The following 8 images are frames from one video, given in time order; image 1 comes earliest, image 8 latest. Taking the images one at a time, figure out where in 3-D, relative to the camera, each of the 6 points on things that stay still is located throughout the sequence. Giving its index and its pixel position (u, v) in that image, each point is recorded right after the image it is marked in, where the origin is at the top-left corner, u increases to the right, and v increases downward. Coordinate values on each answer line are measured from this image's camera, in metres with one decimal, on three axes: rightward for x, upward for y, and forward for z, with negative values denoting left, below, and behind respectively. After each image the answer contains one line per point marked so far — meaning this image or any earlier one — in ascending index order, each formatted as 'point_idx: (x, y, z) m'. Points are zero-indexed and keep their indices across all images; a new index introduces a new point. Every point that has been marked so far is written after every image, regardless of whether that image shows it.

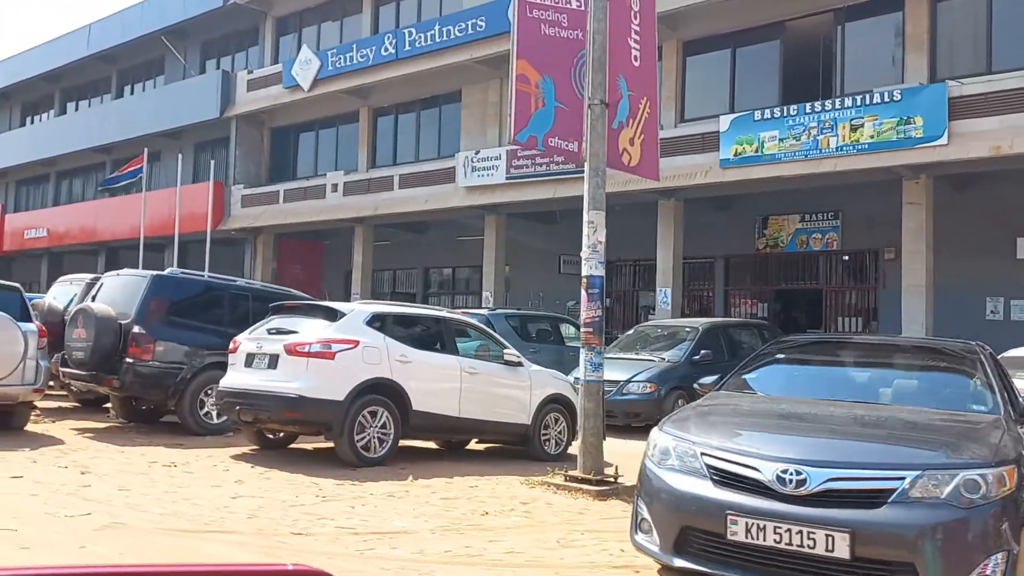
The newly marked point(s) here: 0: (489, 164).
0: (-0.4, +2.2, +19.8) m
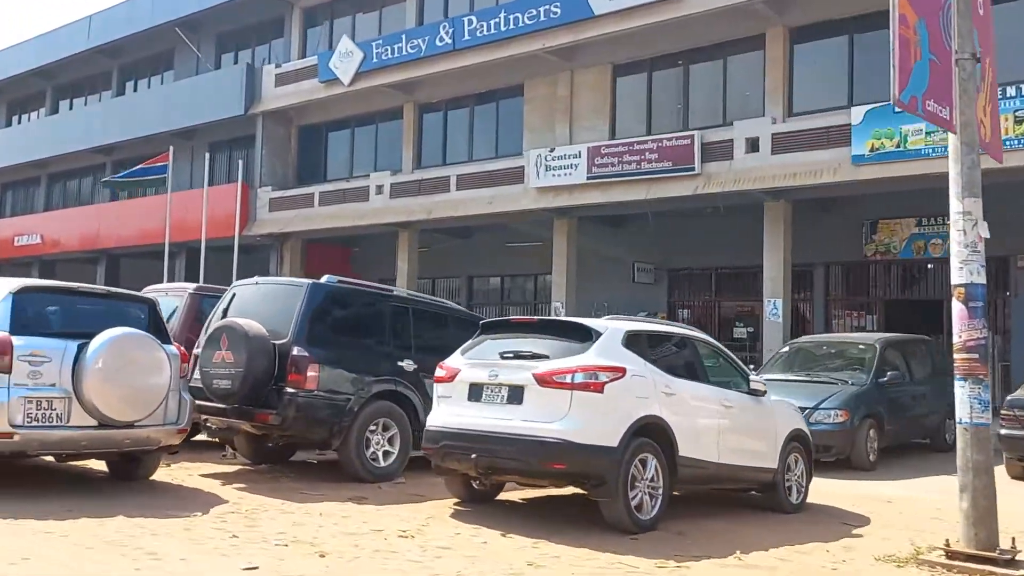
0: (+0.9, +2.0, +18.0) m
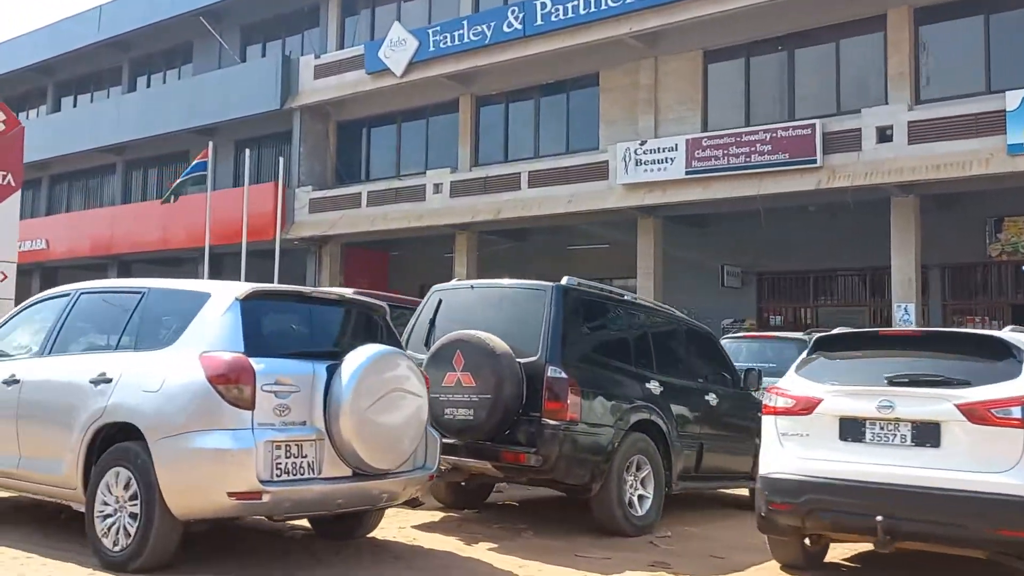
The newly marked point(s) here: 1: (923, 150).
0: (+2.2, +1.9, +16.5) m
1: (+5.1, +1.7, +13.9) m
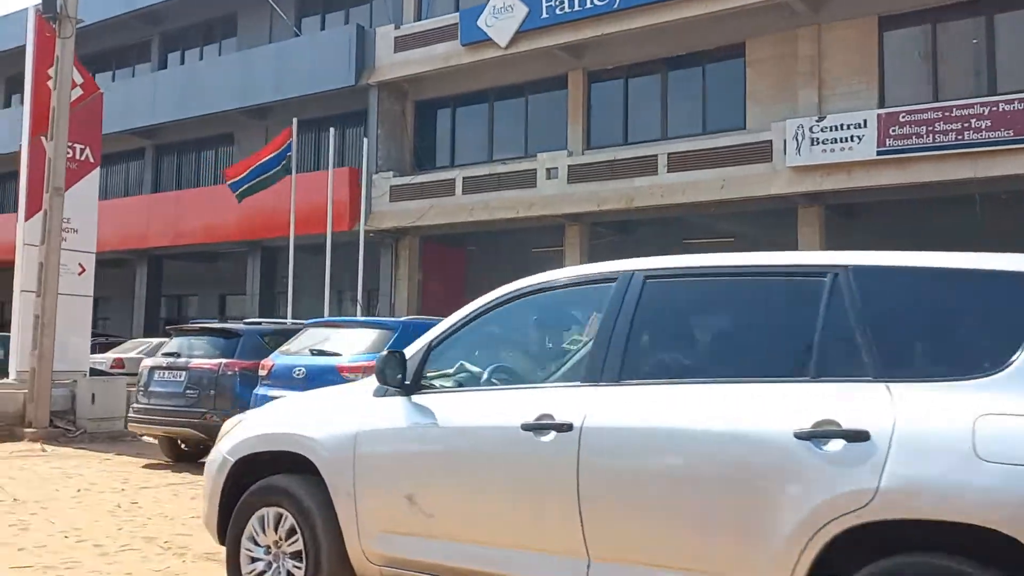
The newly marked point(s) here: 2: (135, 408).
0: (+4.3, +2.0, +14.4) m
1: (+7.3, +1.7, +12.0) m
2: (-3.1, -1.0, +9.3) m
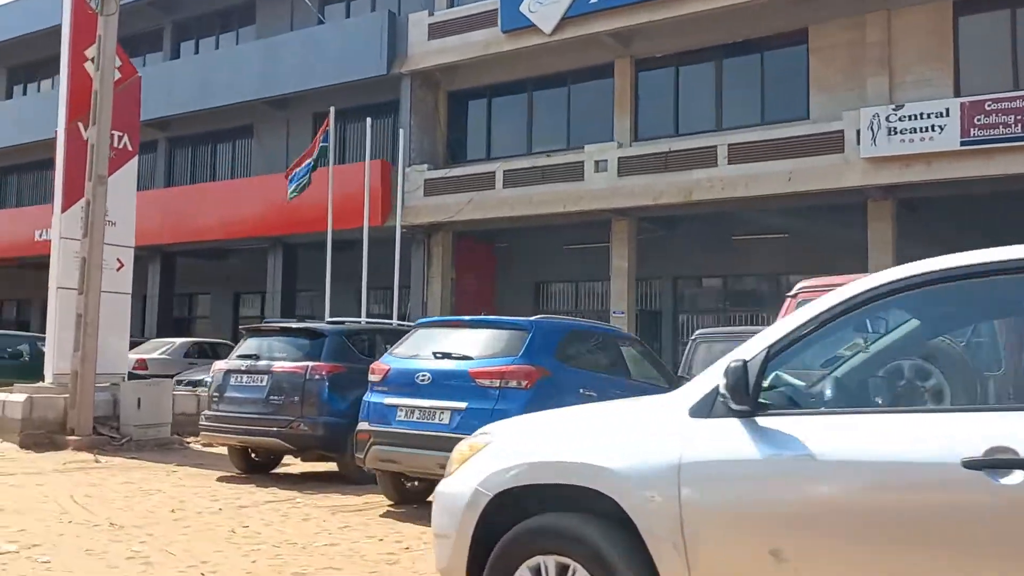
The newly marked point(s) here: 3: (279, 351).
0: (+5.0, +2.0, +13.7) m
1: (+8.1, +1.8, +11.3) m
2: (-2.3, -1.0, +8.5) m
3: (-1.7, -0.5, +8.3) m
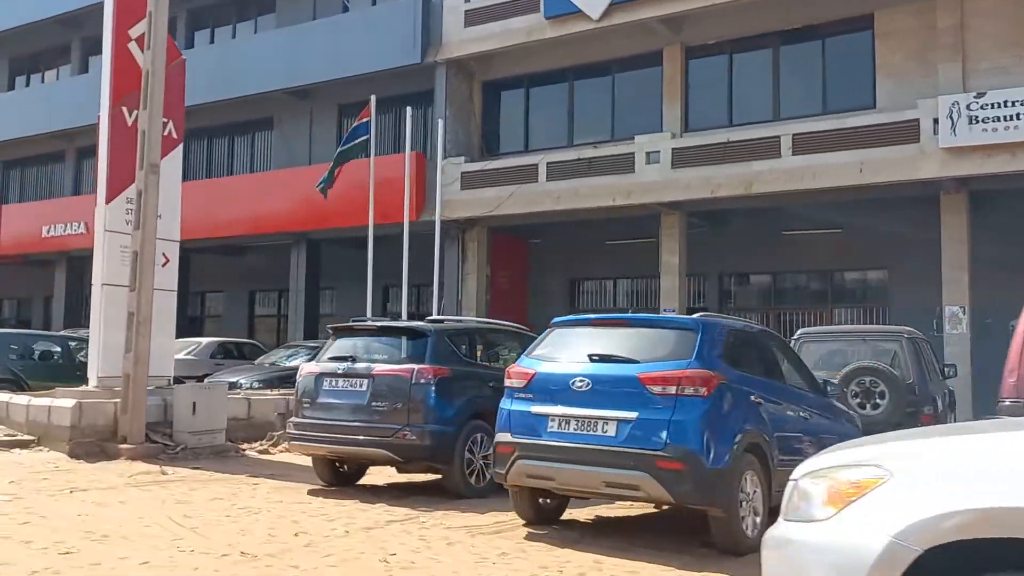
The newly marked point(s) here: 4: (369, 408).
0: (+5.8, +2.0, +13.0) m
1: (+8.8, +1.8, +10.7) m
2: (-1.5, -0.9, +7.7) m
3: (-0.9, -0.4, +7.6) m
4: (-1.0, -0.8, +7.4) m
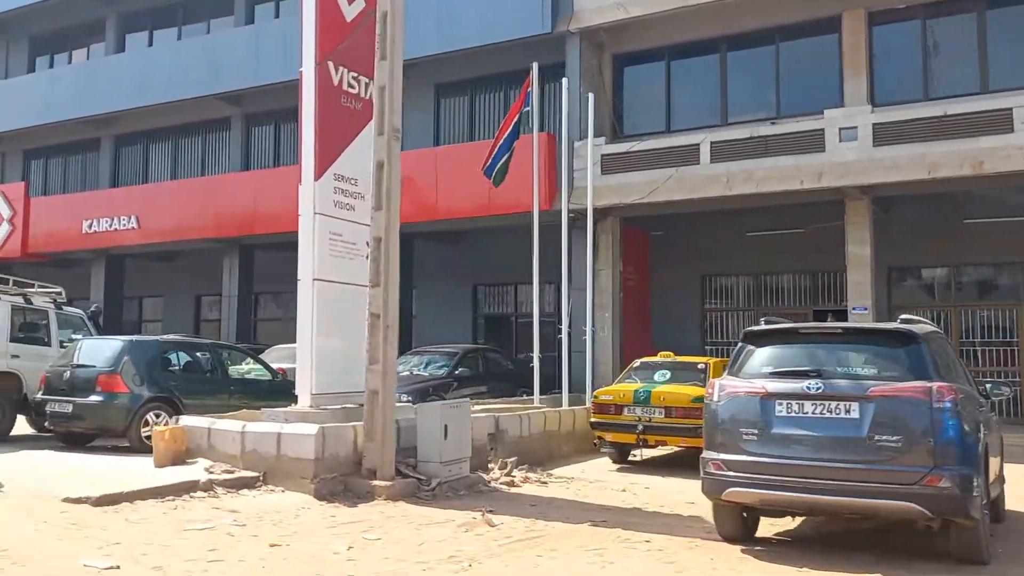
0: (+8.1, +2.1, +11.3) m
1: (+11.3, +1.9, +9.1) m
2: (+1.1, -0.9, +5.7) m
3: (+1.7, -0.4, +5.6) m
4: (+1.7, -0.7, +5.3) m
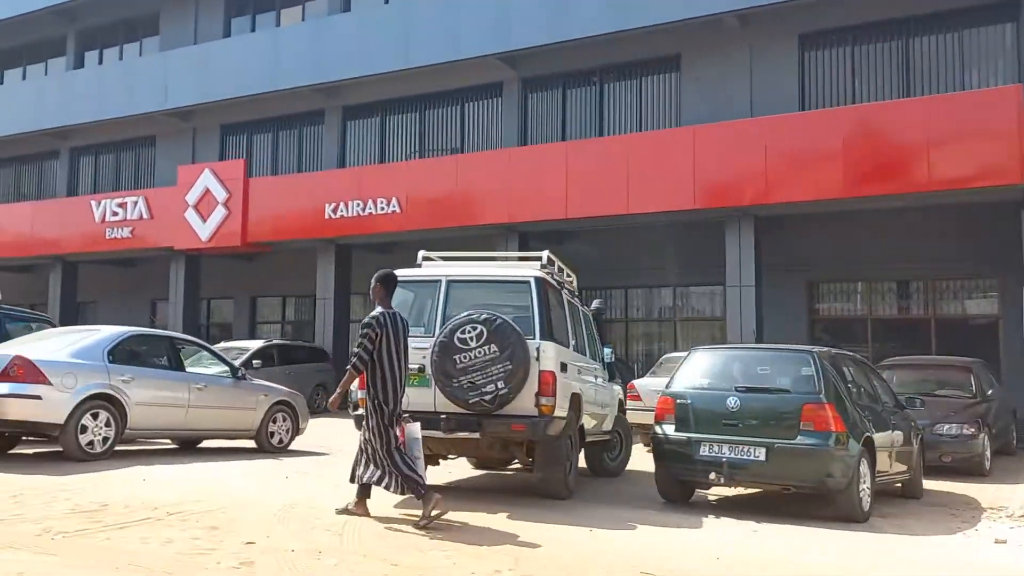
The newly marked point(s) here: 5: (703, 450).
0: (+13.5, +2.2, +7.7) m
1: (+16.6, +1.9, +5.4) m
2: (+6.4, -0.8, +2.2) m
3: (+6.9, -0.3, +2.1) m
4: (+6.9, -0.7, +1.9) m
5: (+1.1, -1.0, +6.7) m
